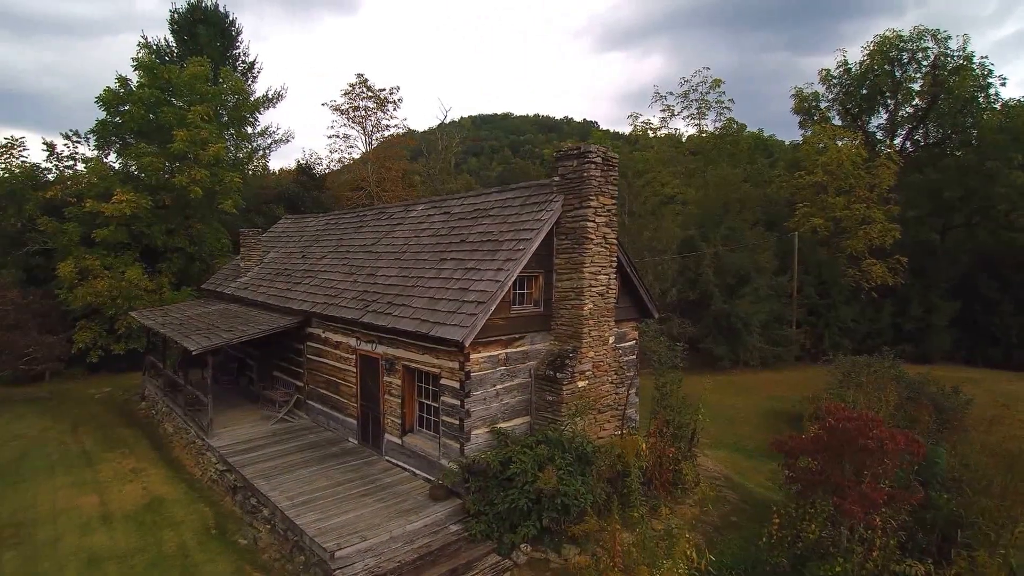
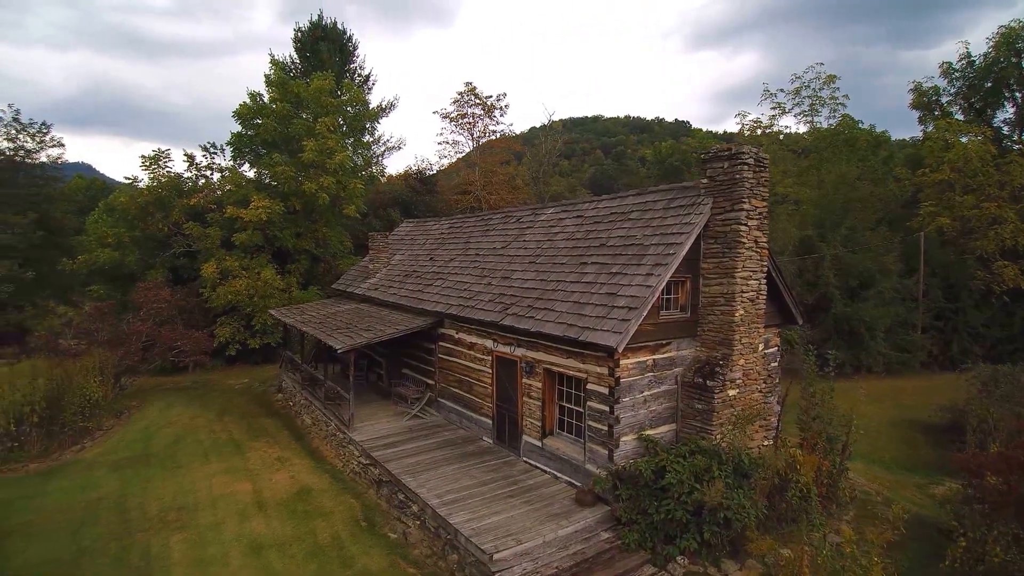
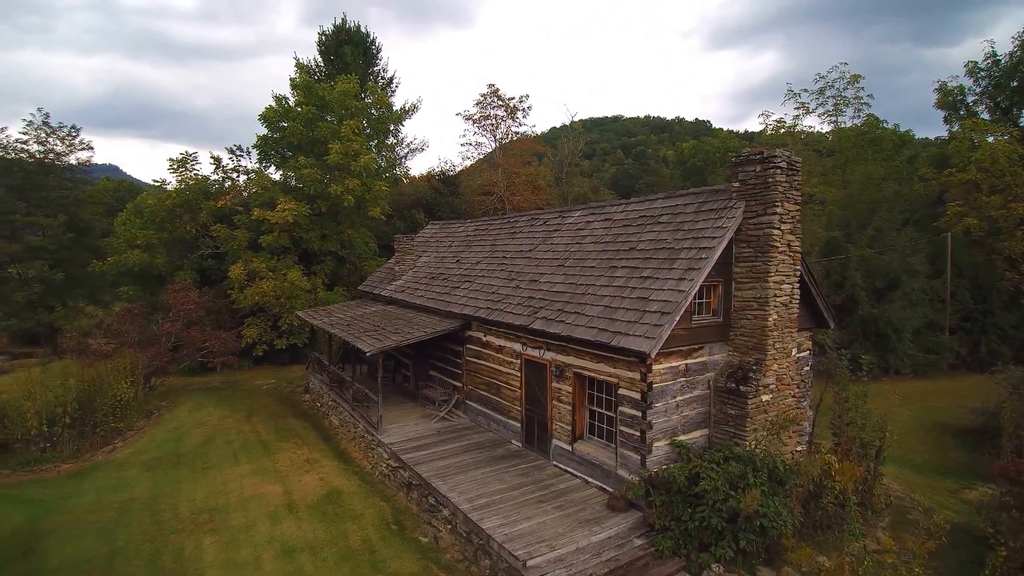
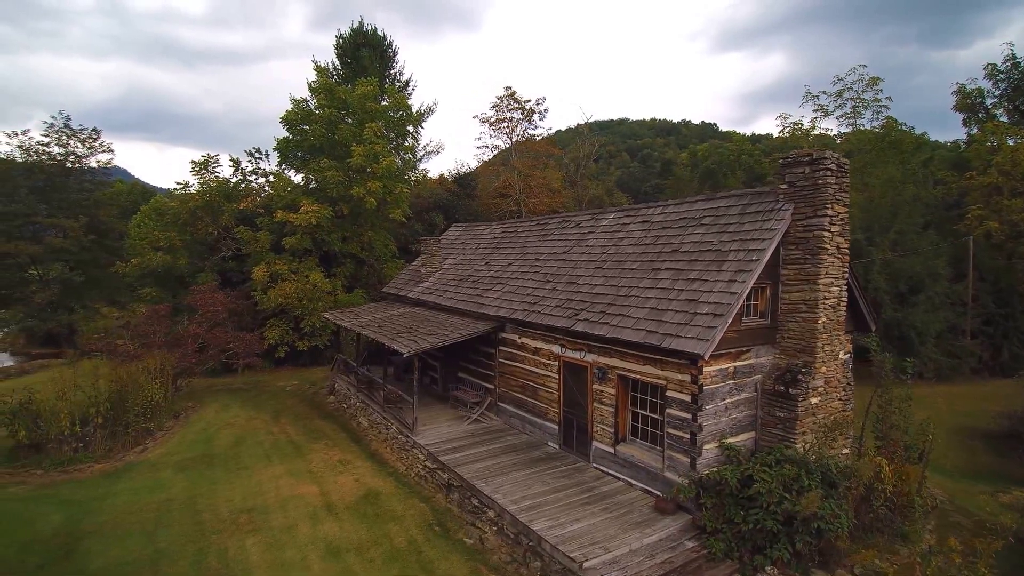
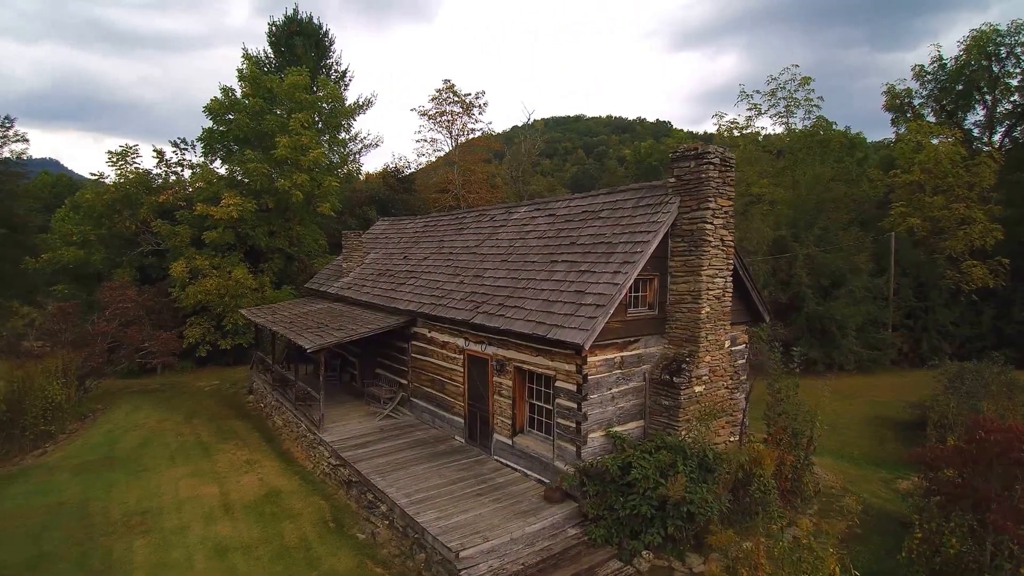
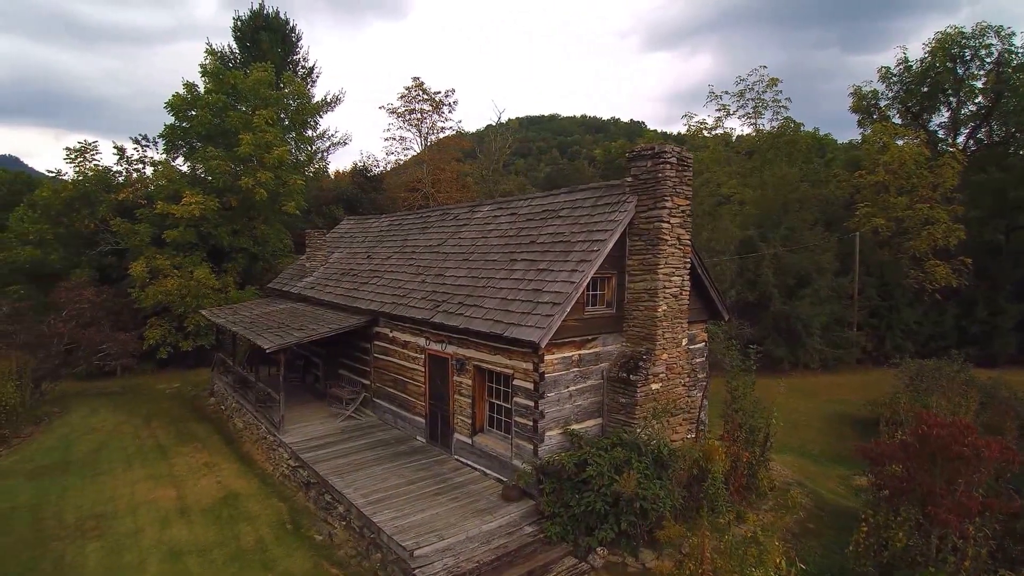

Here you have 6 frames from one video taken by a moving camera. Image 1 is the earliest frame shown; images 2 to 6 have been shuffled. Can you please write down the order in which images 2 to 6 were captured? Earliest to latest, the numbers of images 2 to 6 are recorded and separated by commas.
6, 5, 2, 3, 4
